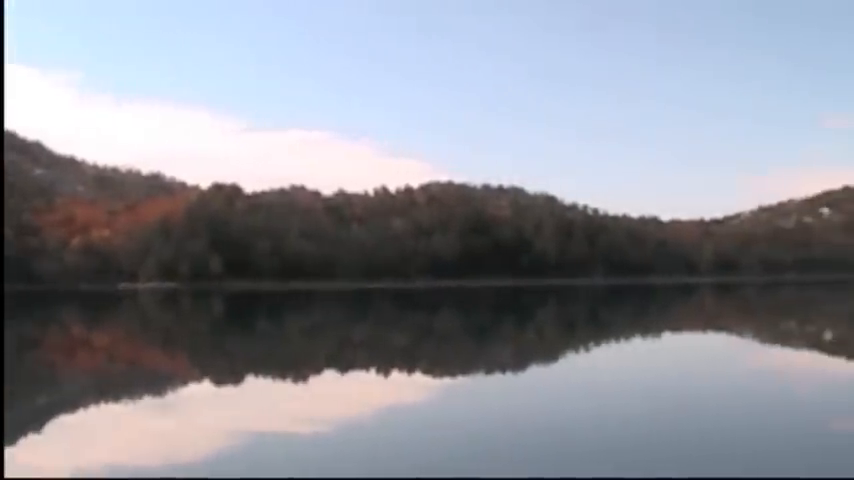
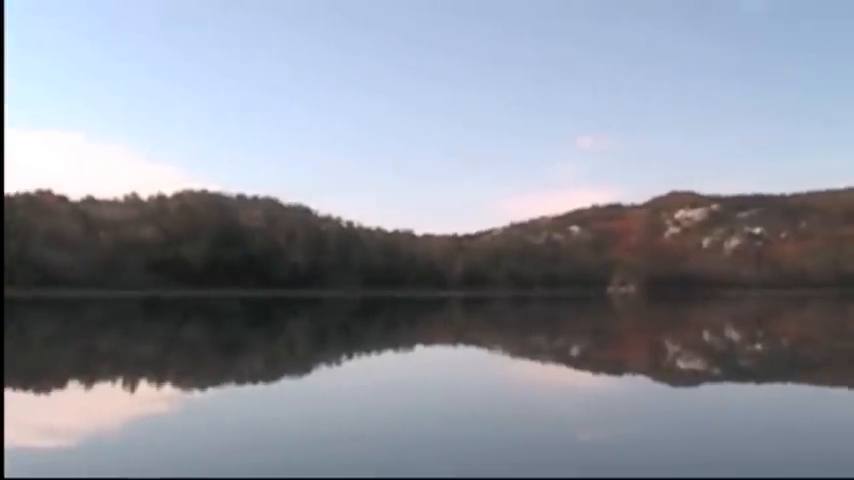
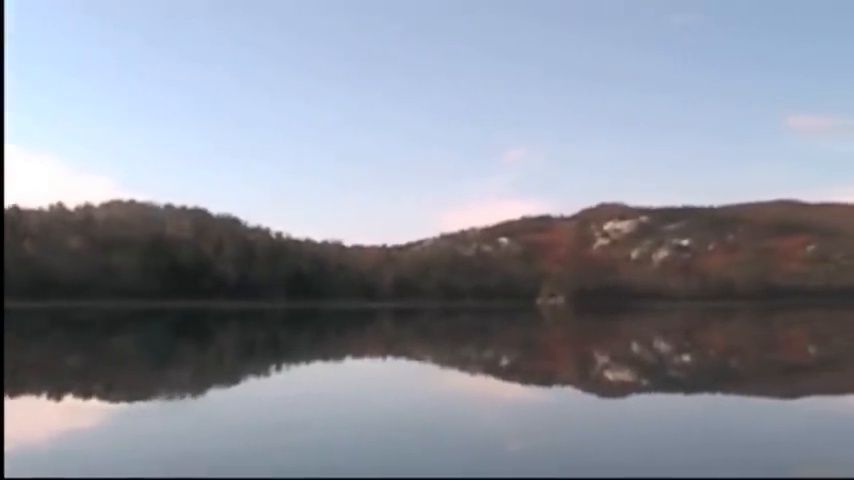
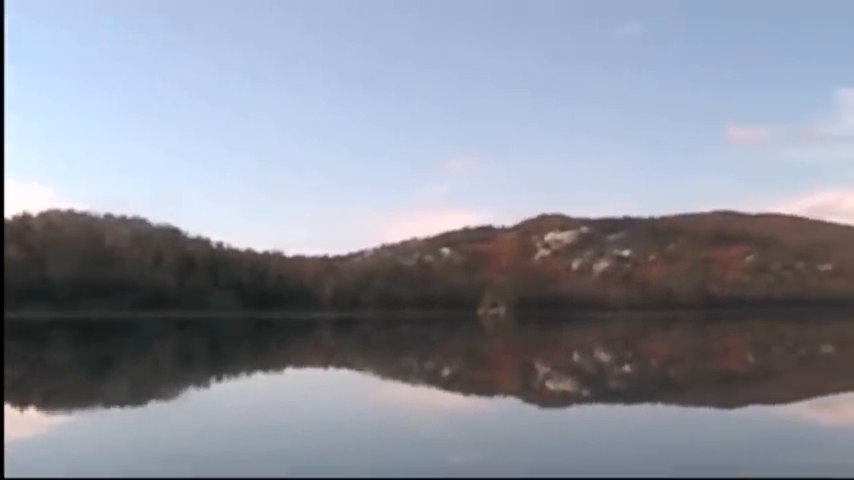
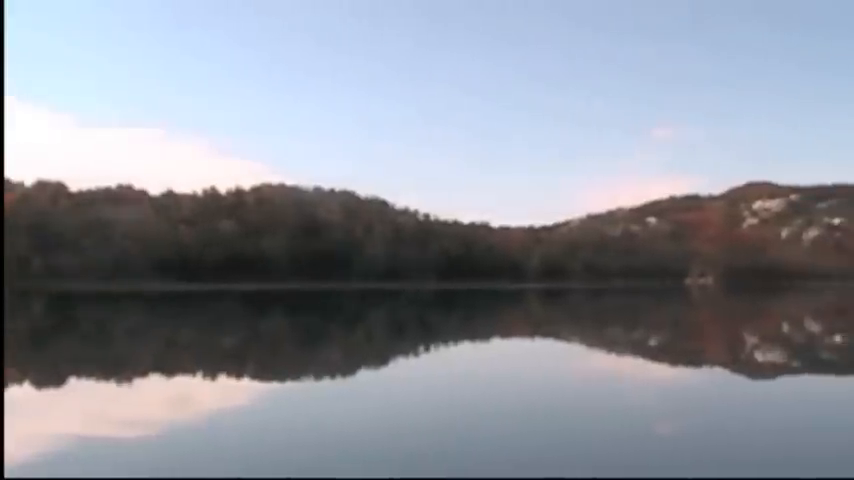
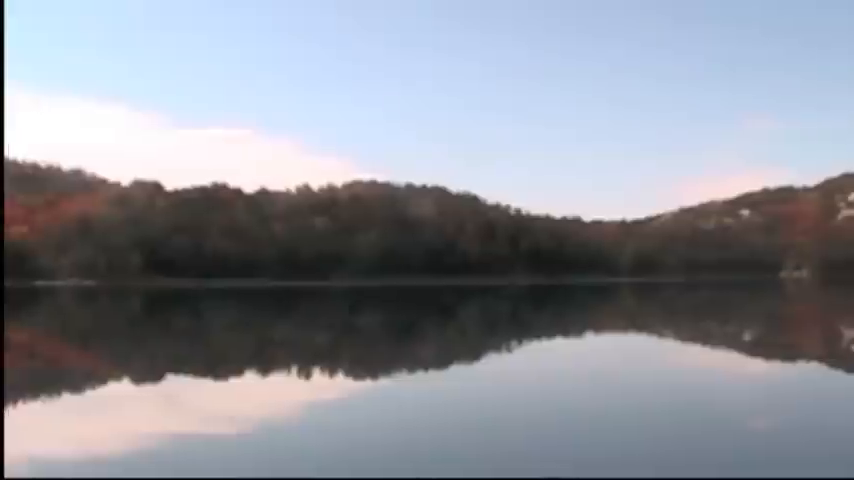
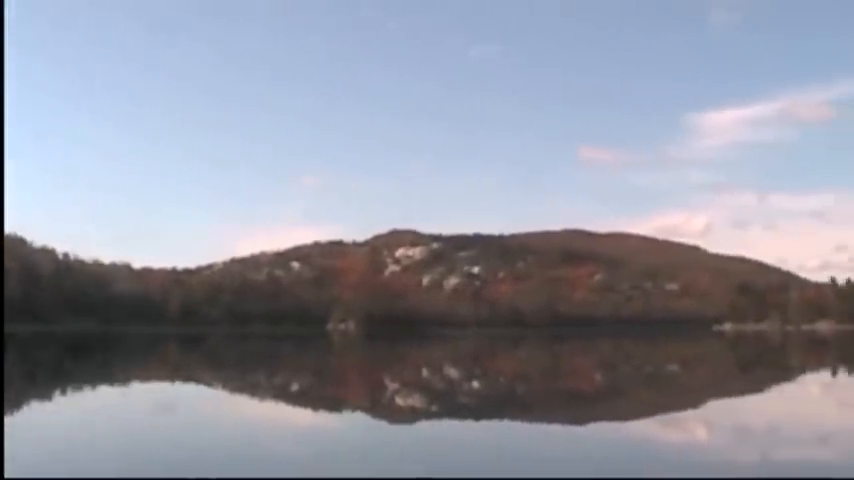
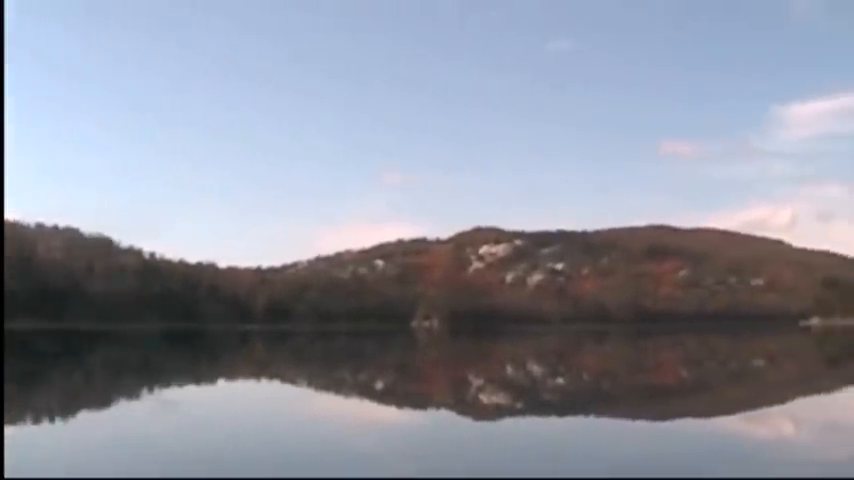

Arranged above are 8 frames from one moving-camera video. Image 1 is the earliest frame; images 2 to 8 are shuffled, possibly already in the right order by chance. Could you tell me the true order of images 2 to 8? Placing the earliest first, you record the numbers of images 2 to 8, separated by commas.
6, 5, 2, 3, 4, 8, 7
